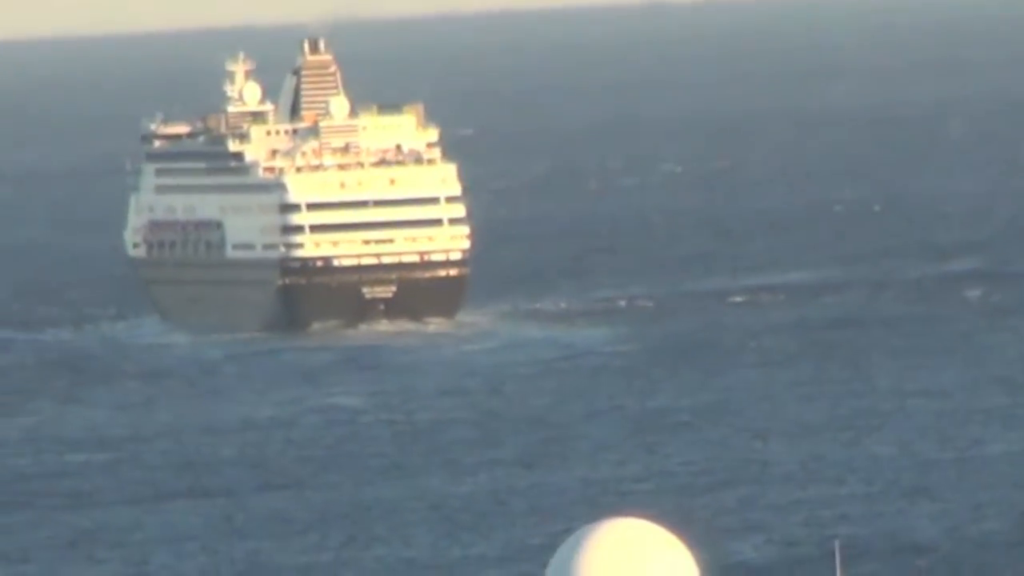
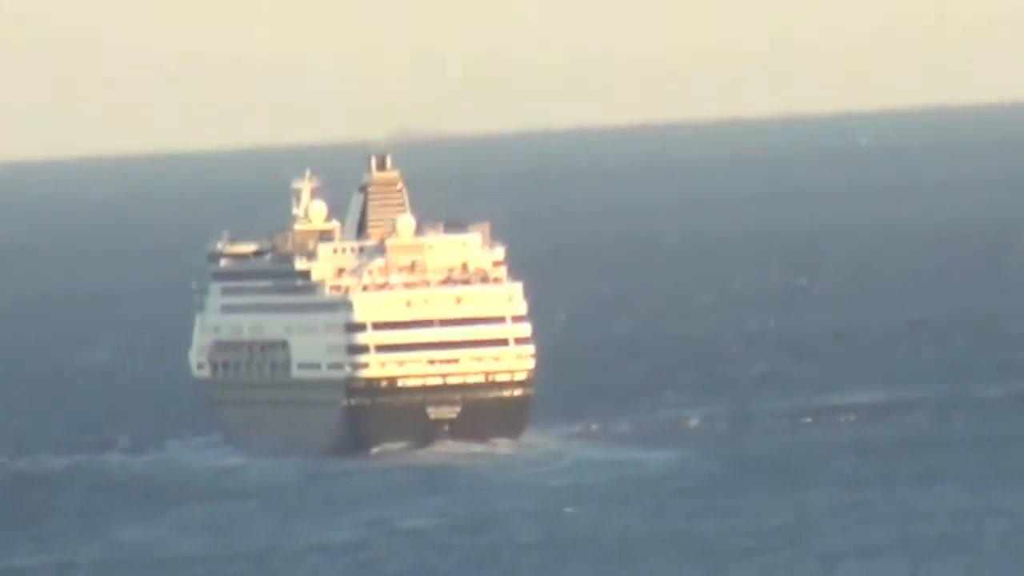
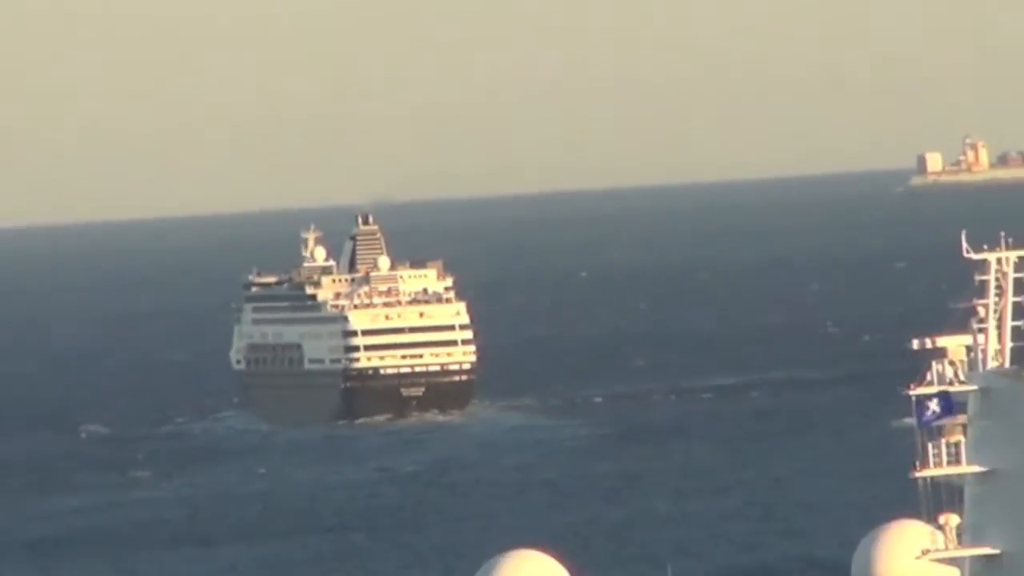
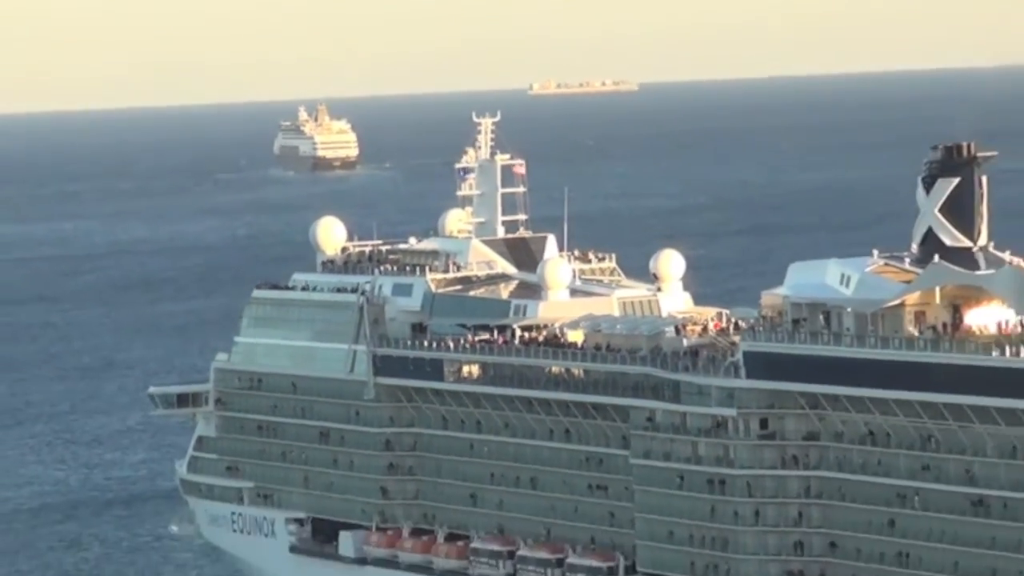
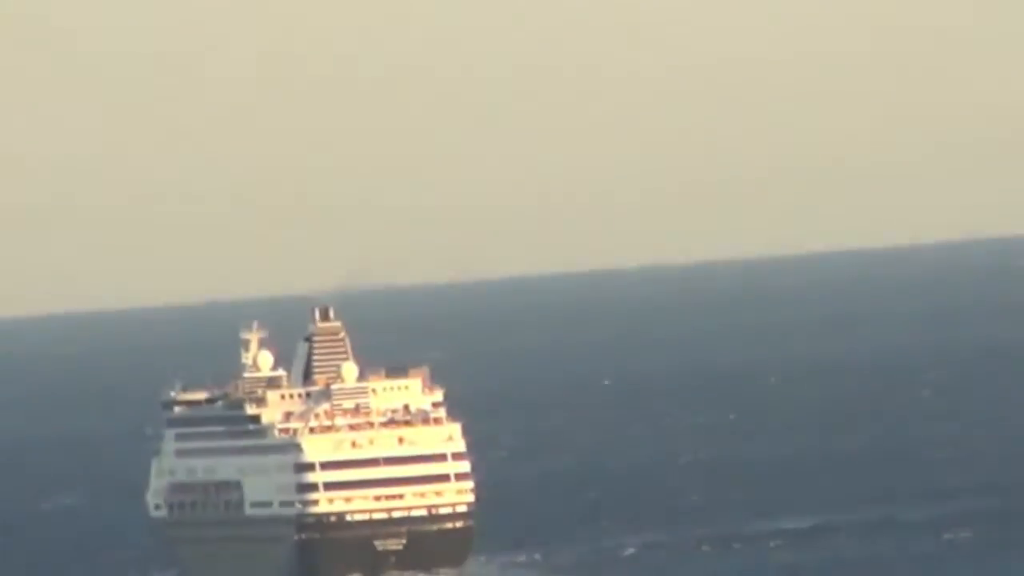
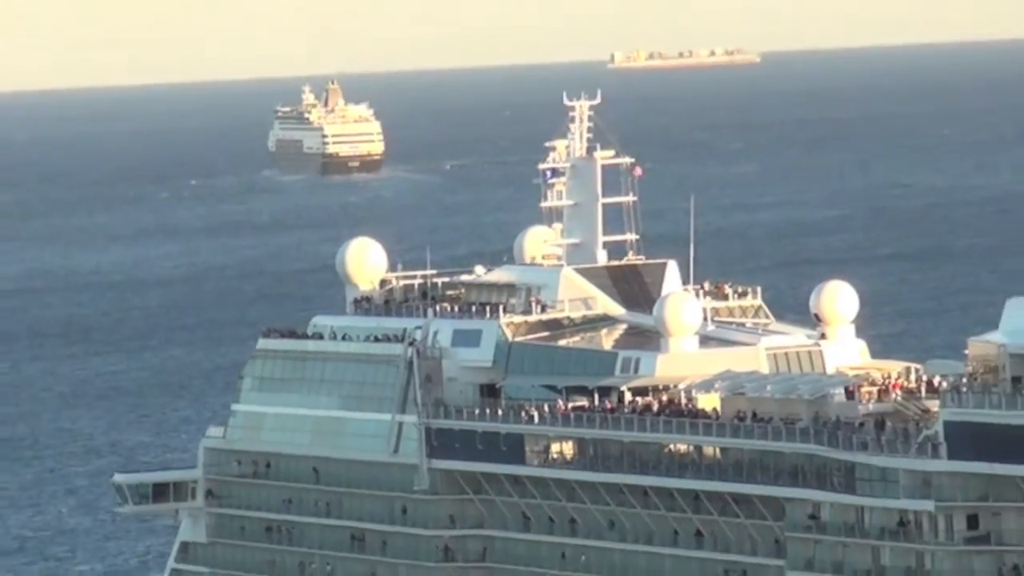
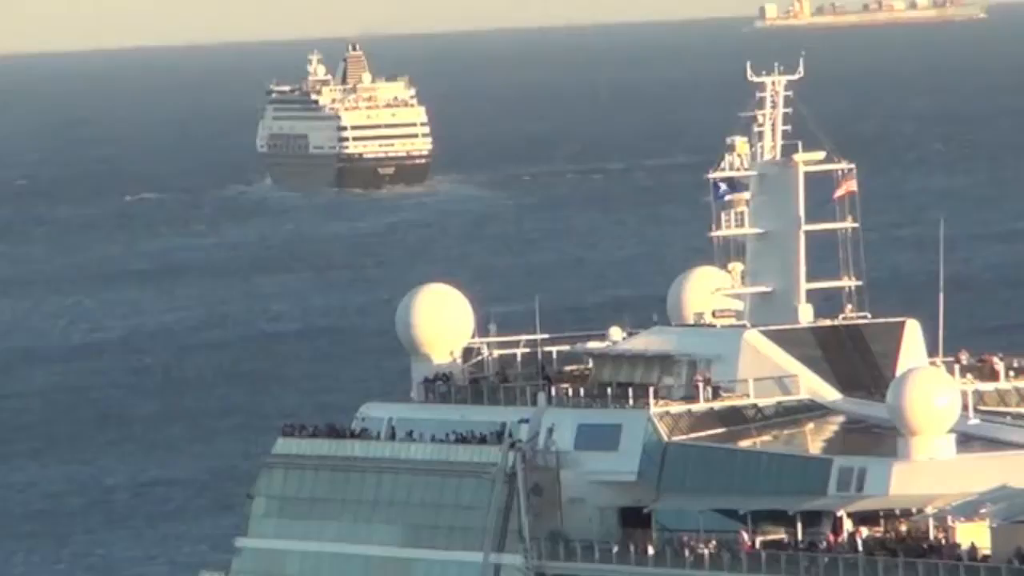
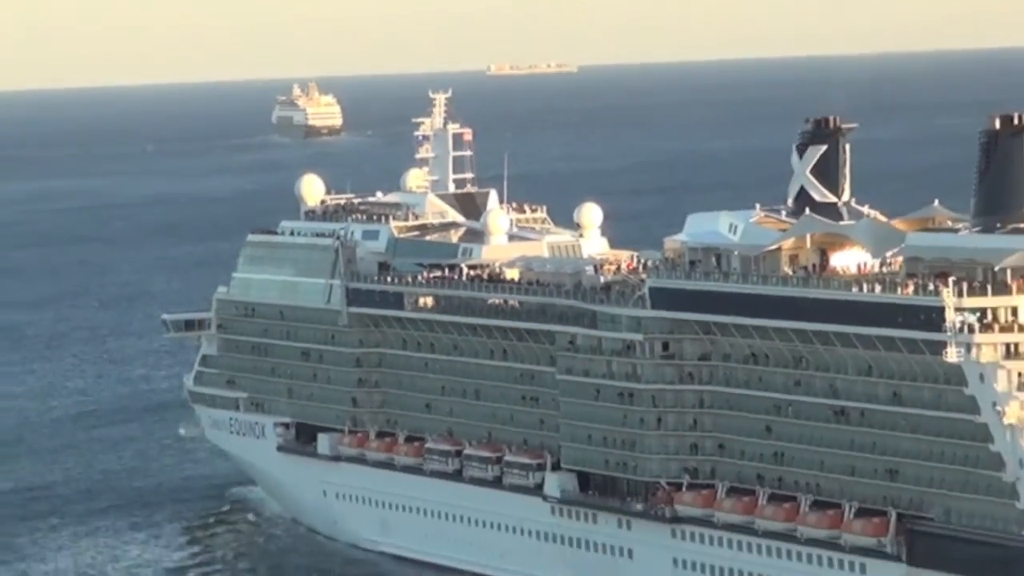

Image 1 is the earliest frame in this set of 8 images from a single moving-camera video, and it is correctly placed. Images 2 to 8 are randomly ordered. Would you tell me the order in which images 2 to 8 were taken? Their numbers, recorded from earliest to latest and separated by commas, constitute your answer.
2, 5, 3, 7, 6, 4, 8
